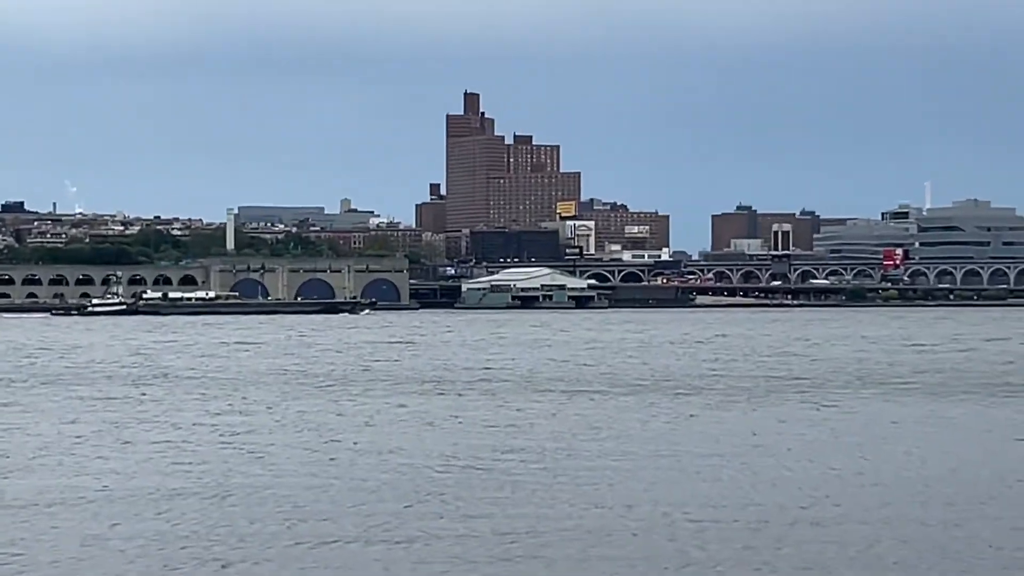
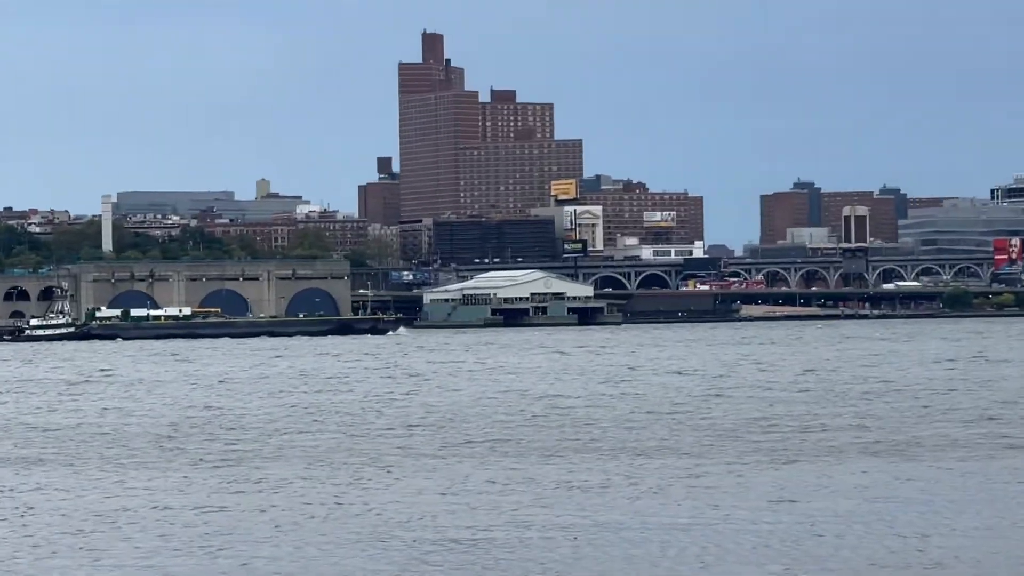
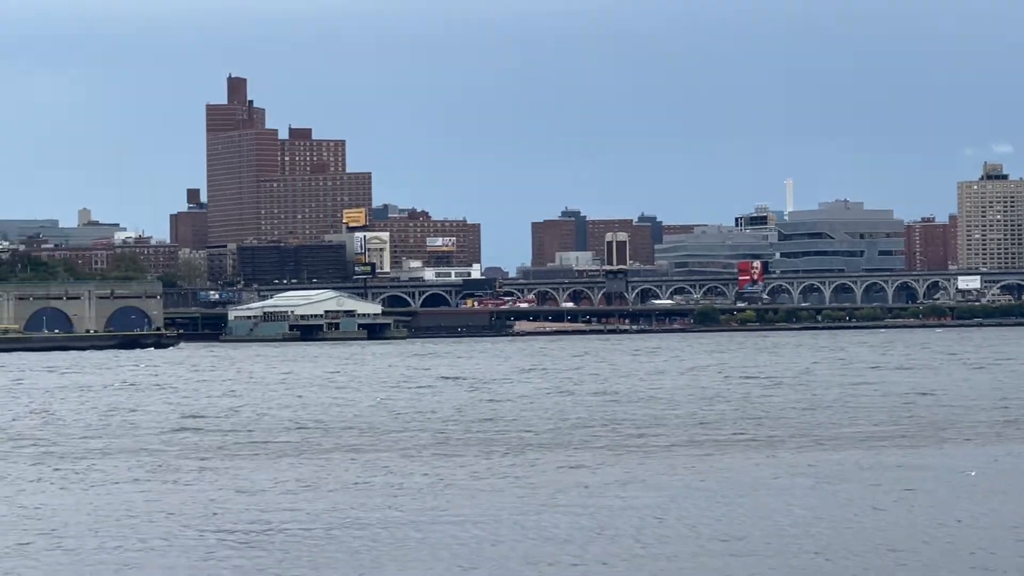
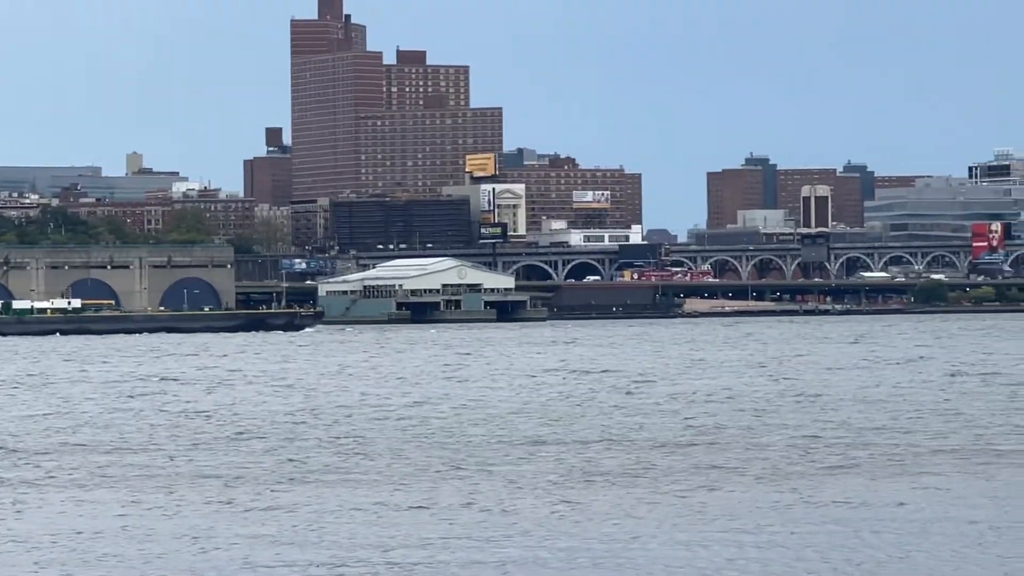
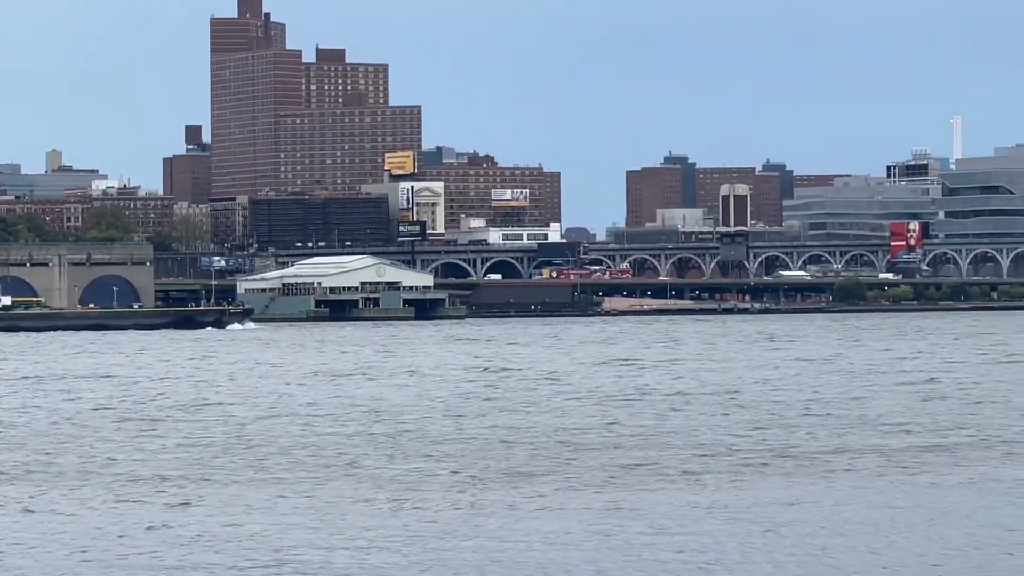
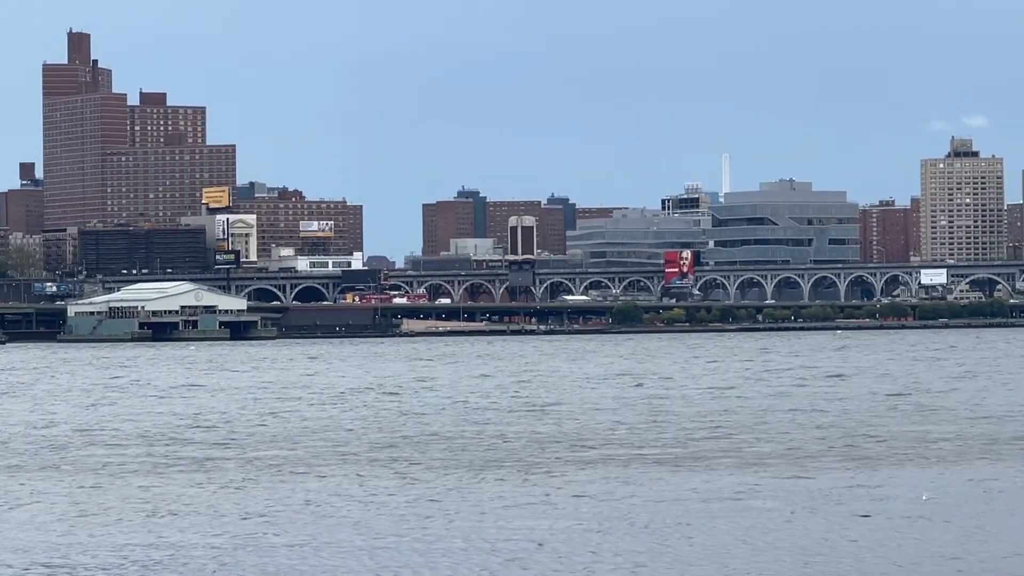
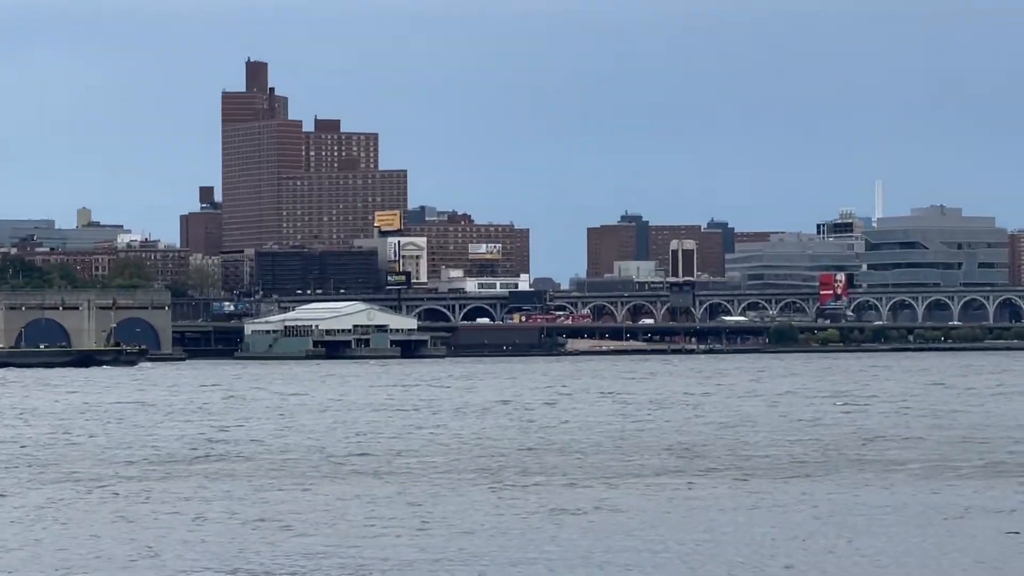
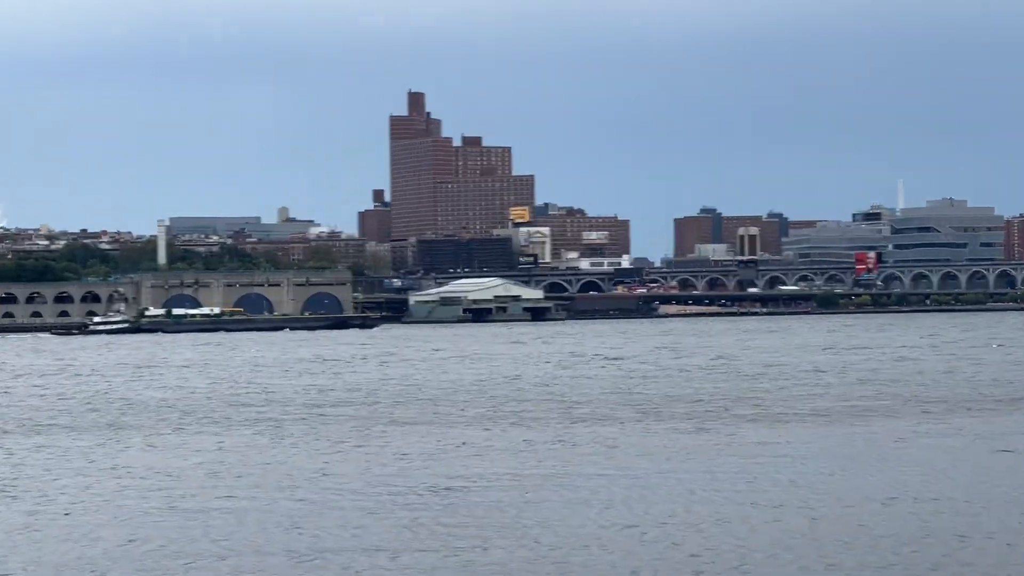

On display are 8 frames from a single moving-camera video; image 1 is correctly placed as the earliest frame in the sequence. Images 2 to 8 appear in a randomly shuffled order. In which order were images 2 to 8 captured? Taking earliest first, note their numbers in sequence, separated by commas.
7, 6, 3, 8, 2, 4, 5
